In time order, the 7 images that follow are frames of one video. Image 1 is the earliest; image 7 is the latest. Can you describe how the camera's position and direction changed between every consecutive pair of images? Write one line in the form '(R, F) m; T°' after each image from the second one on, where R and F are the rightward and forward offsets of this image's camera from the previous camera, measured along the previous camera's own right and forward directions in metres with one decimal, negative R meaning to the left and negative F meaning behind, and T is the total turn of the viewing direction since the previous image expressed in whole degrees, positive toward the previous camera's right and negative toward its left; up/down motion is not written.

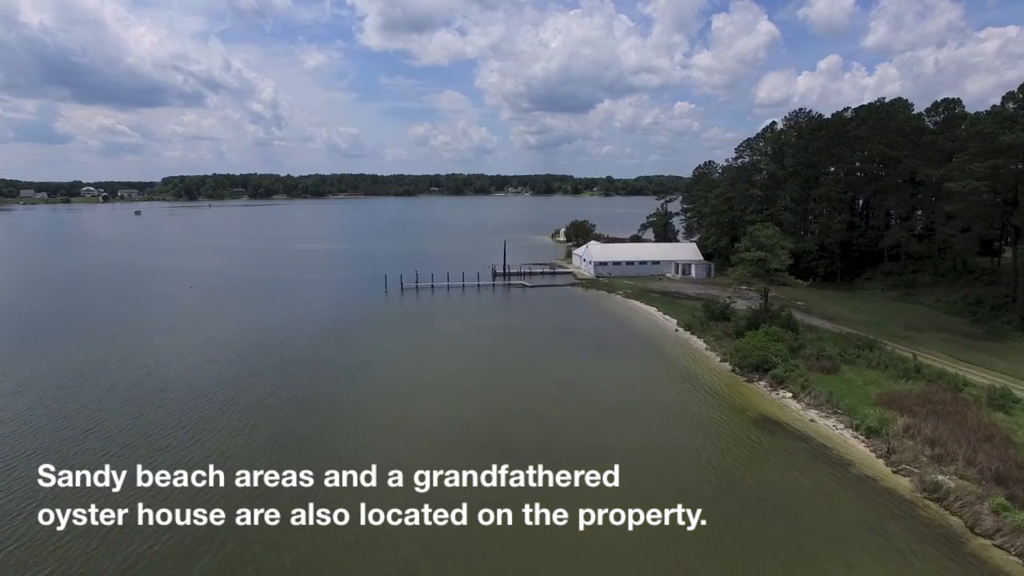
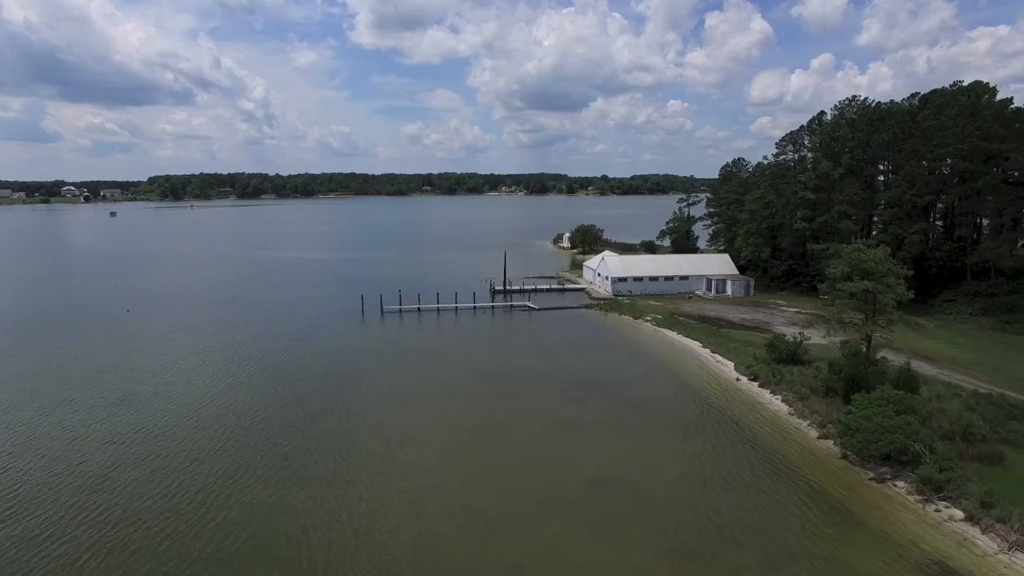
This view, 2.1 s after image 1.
(-0.7, +8.8) m; +1°
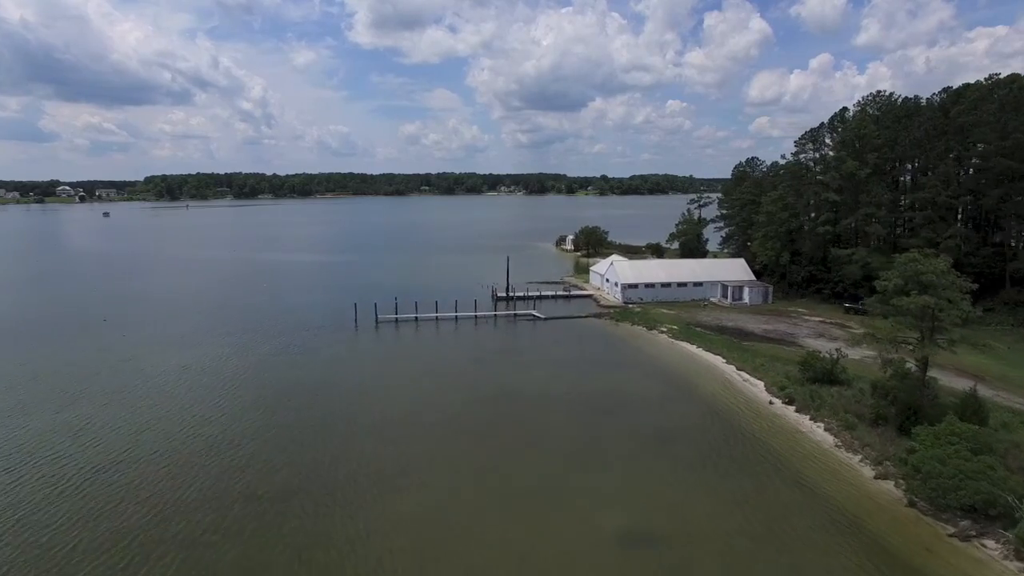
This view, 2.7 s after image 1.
(-0.3, +2.9) m; 0°
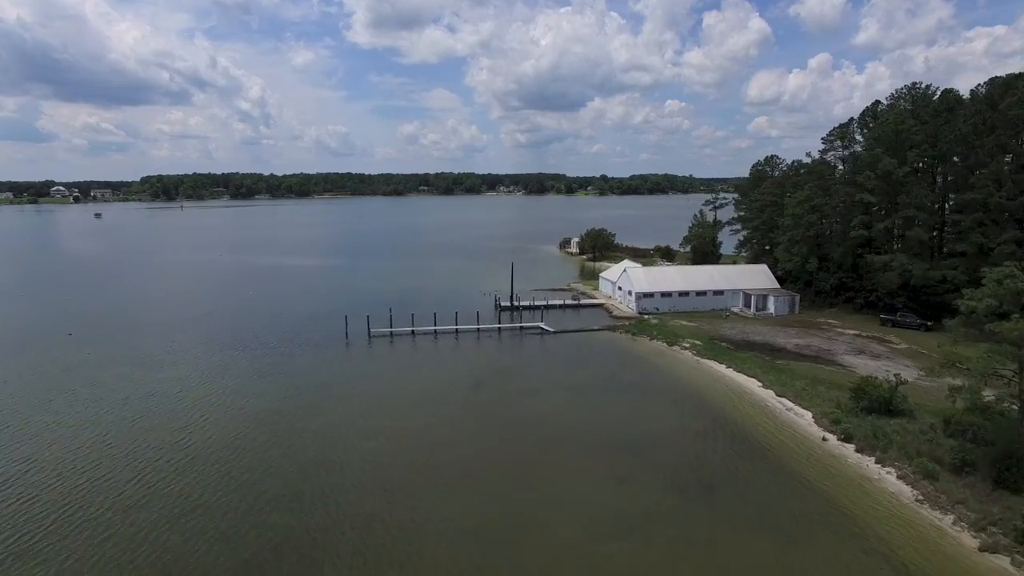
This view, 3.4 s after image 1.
(-0.4, +3.6) m; 0°
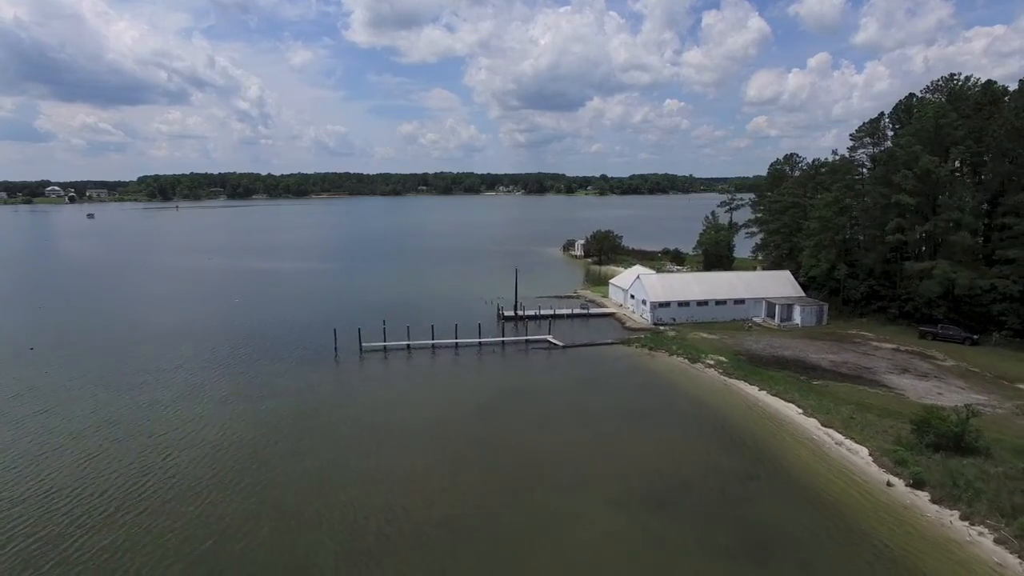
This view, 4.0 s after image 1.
(-0.3, +3.2) m; 0°
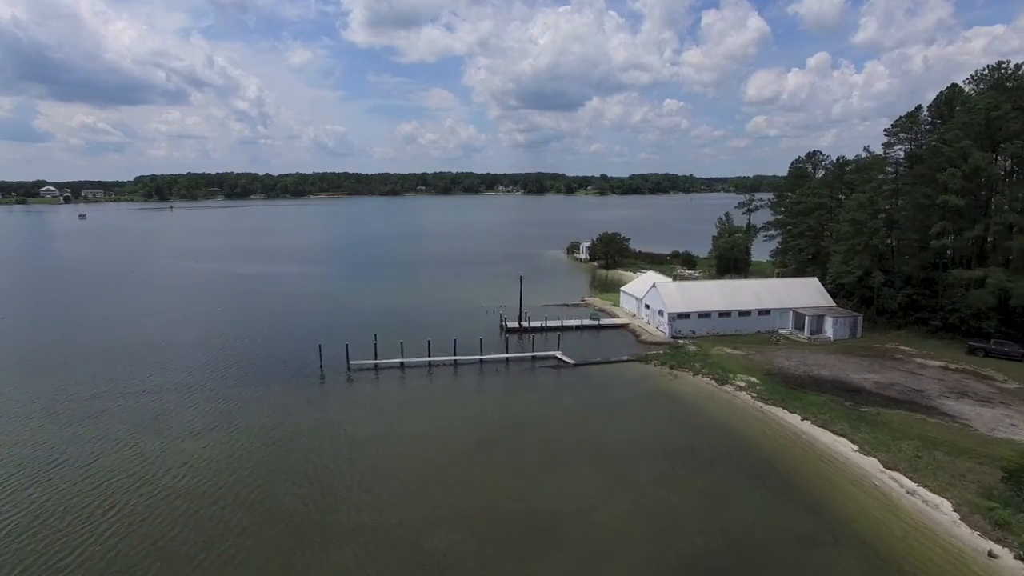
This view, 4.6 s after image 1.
(-0.3, +3.4) m; 0°
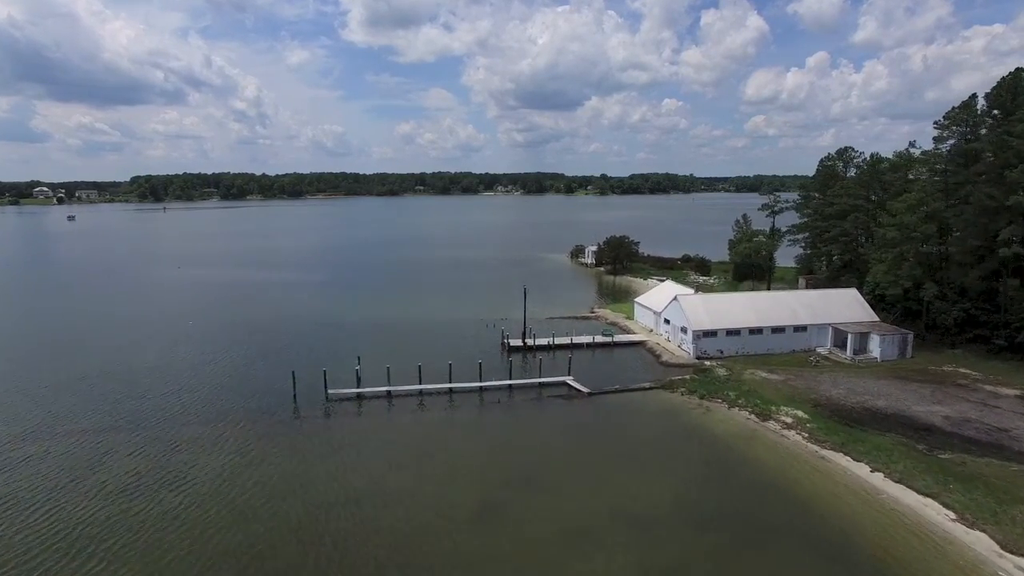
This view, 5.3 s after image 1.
(-0.2, +4.3) m; 0°
